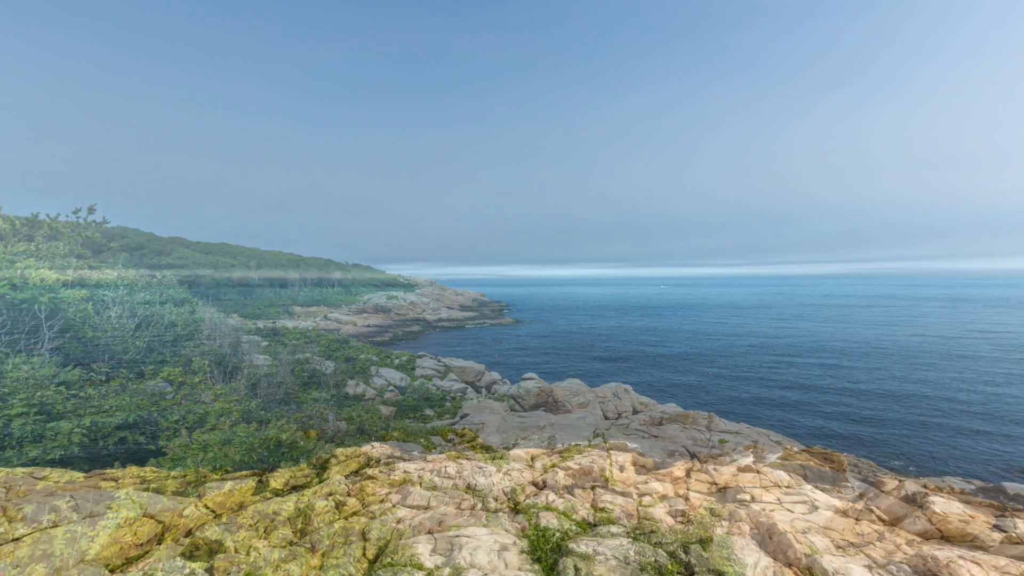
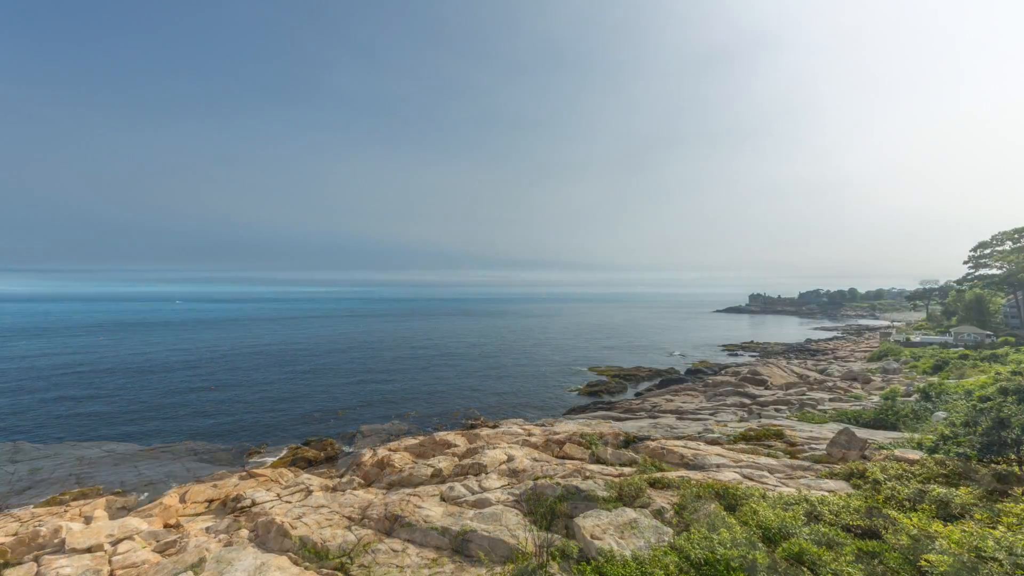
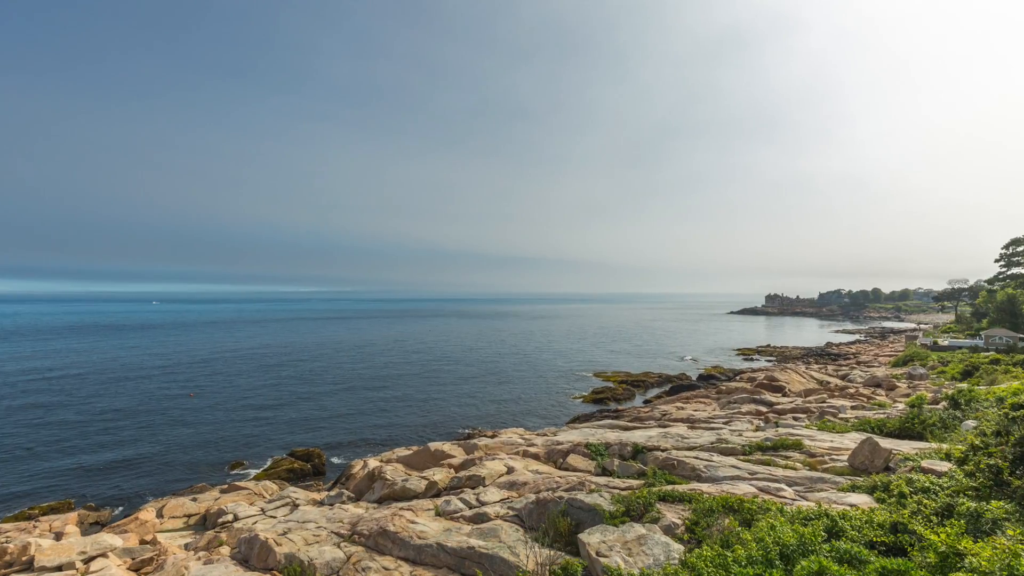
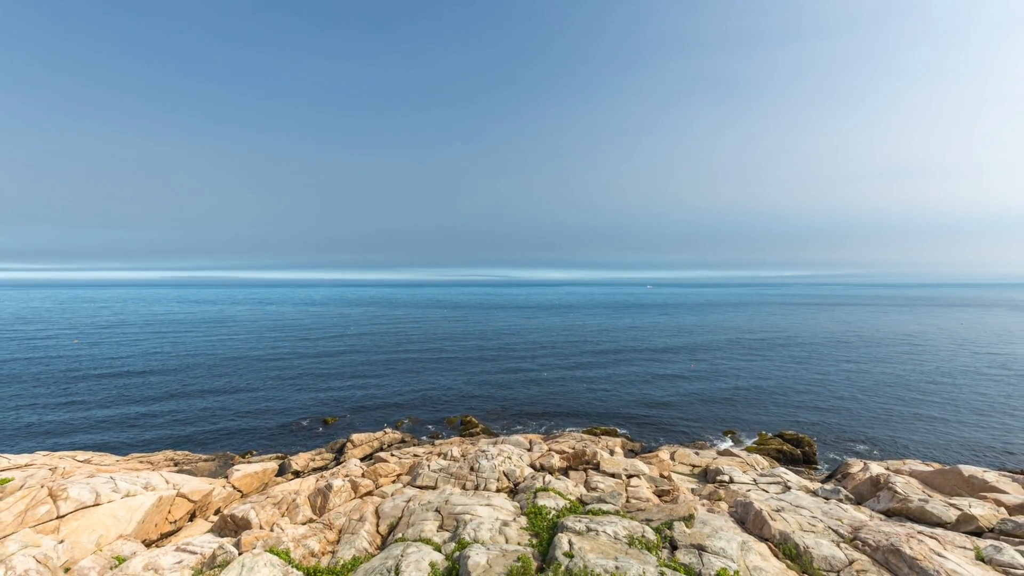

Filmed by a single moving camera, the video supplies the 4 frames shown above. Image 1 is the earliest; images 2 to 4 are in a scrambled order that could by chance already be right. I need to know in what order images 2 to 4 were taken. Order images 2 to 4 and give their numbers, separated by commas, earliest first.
4, 2, 3
